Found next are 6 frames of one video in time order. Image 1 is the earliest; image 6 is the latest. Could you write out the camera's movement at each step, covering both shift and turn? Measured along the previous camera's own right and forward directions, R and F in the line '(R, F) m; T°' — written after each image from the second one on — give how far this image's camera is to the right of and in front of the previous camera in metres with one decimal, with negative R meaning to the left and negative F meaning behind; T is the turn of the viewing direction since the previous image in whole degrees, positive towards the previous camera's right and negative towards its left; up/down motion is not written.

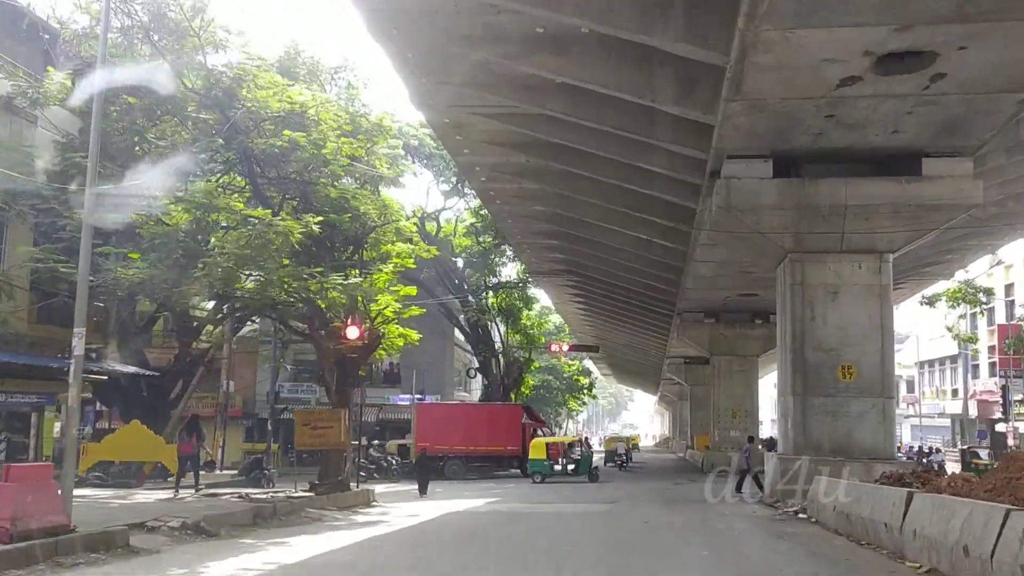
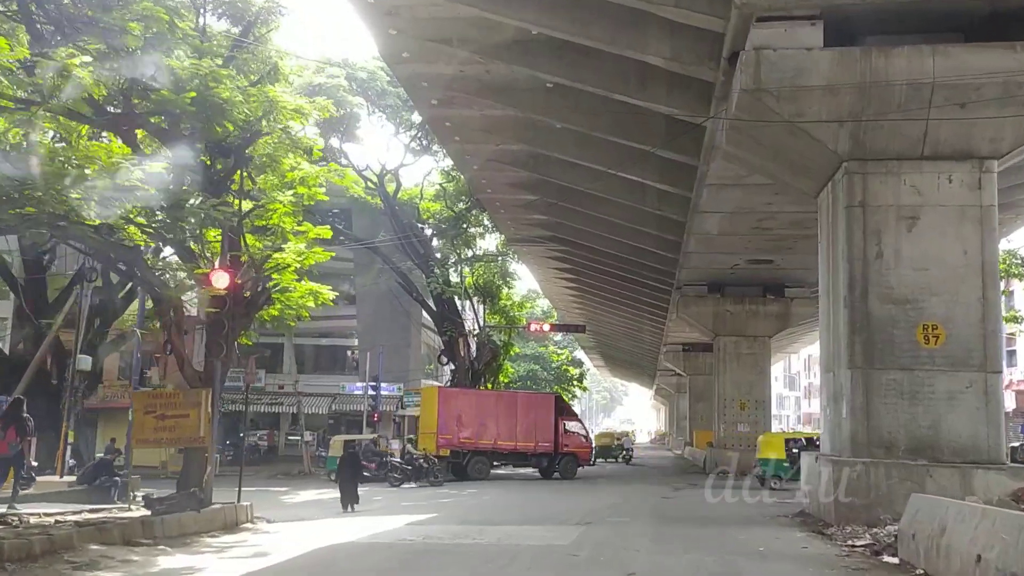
(+0.7, +4.4) m; 0°
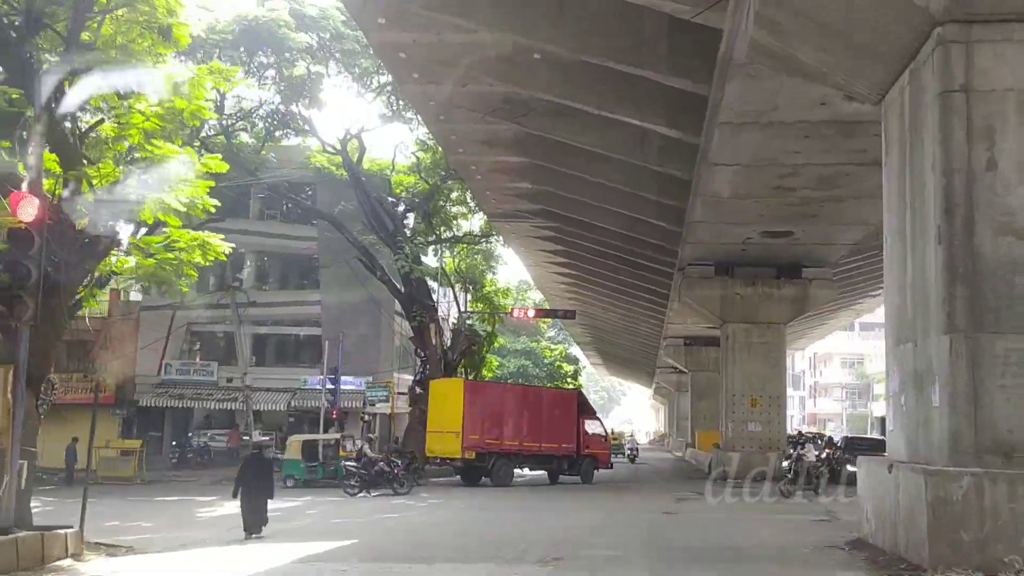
(+0.5, +3.1) m; 0°
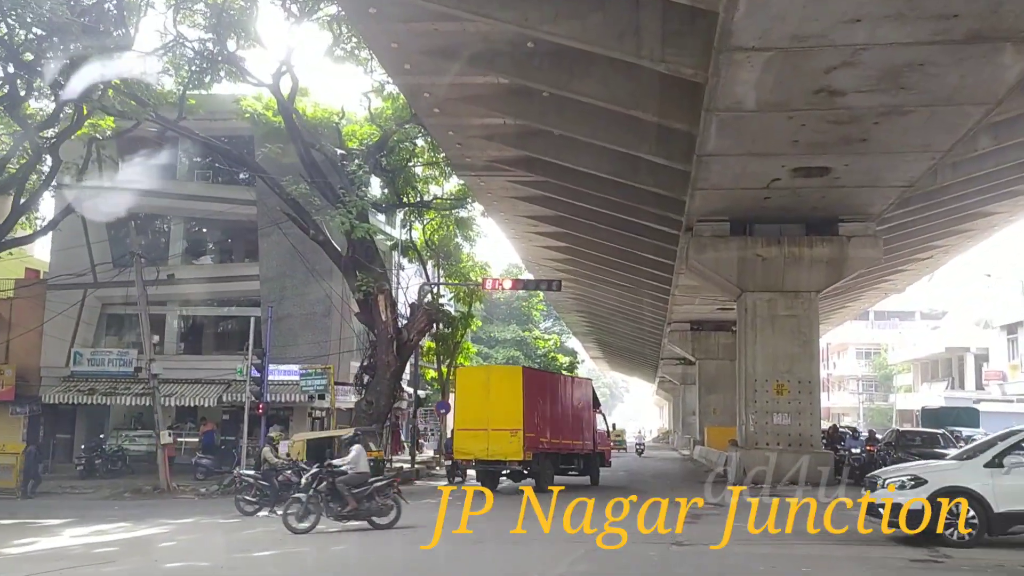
(+0.6, +4.2) m; 0°
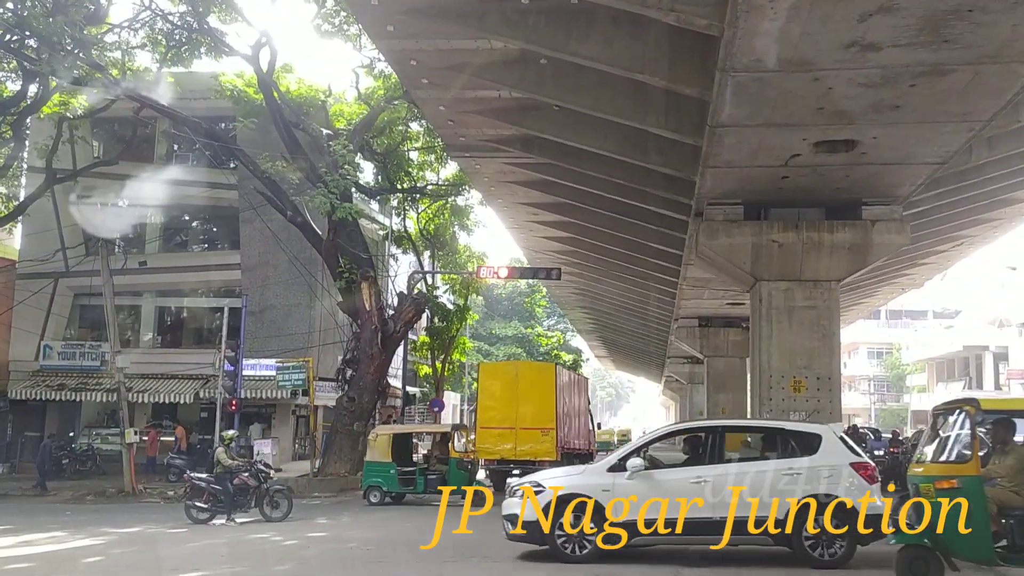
(+0.2, +1.4) m; 0°
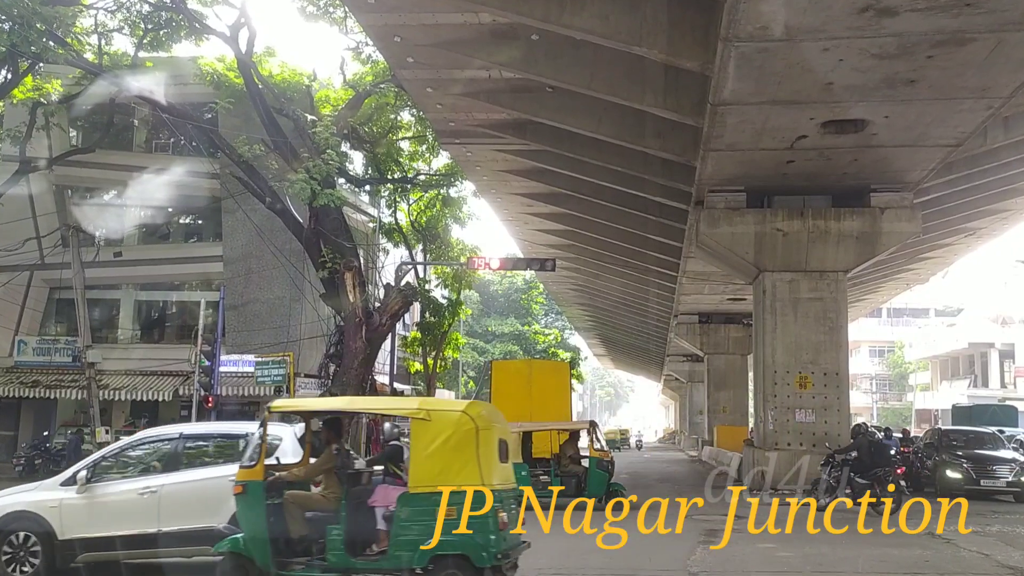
(+0.1, +0.8) m; 0°
